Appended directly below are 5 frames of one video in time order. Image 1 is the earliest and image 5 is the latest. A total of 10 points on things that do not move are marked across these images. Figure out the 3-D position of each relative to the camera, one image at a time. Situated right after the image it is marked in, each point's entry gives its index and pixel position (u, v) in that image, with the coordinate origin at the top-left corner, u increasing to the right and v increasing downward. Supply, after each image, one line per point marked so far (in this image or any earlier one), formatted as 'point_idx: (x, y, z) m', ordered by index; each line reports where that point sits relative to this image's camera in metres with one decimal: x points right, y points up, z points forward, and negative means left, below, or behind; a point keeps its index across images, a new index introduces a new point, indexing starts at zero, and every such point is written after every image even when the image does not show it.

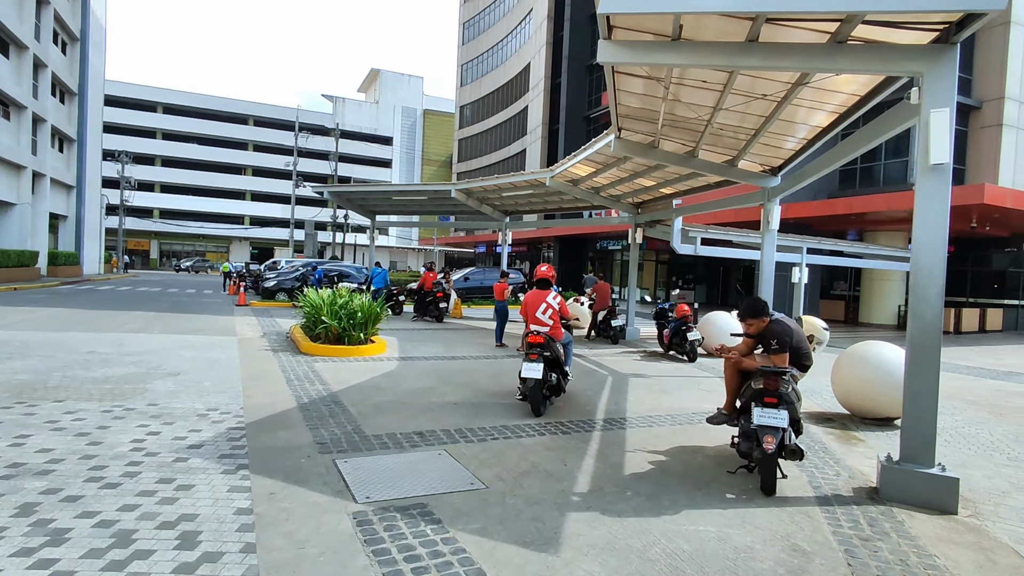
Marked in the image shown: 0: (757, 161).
0: (+4.1, +2.1, +9.6) m
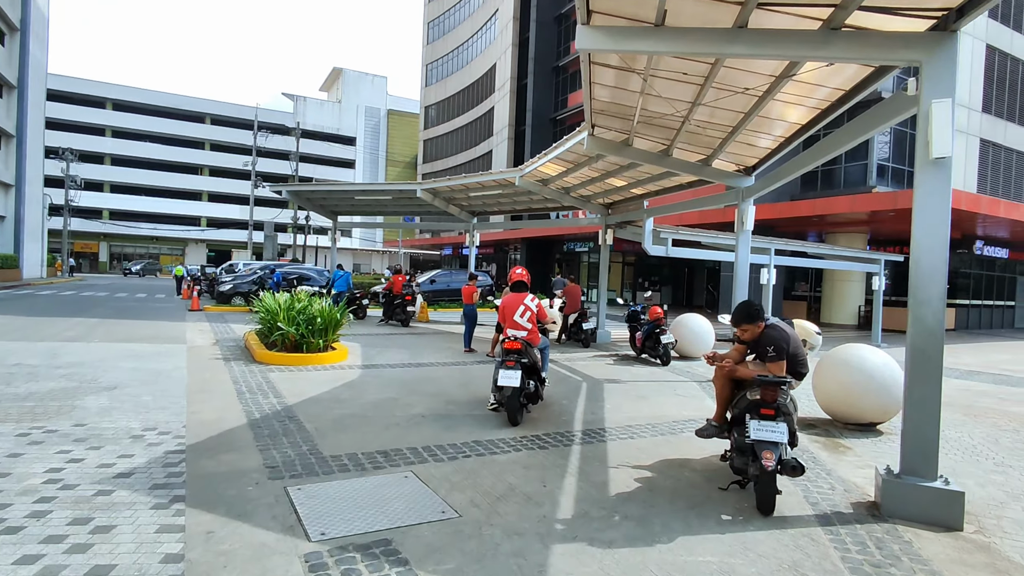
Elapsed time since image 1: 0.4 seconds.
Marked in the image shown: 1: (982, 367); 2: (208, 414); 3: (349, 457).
0: (+3.6, +2.1, +9.4) m
1: (+10.8, -1.8, +13.1) m
2: (-3.2, -1.3, +6.0) m
3: (-1.4, -1.4, +4.8) m
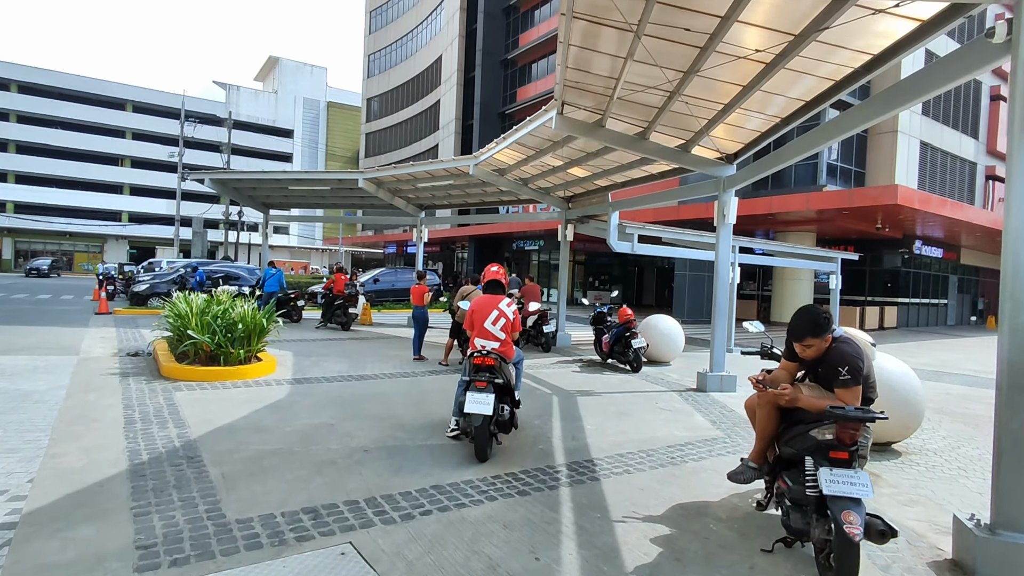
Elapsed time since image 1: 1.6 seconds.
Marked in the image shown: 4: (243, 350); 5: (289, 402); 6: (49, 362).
0: (+3.0, +2.1, +8.5) m
1: (+9.8, -1.8, +13.0) m
2: (-3.4, -1.3, +4.5) m
3: (-1.5, -1.4, +3.5) m
4: (-3.7, -0.9, +7.9) m
5: (-2.6, -1.3, +6.6) m
6: (-7.1, -1.1, +8.8) m
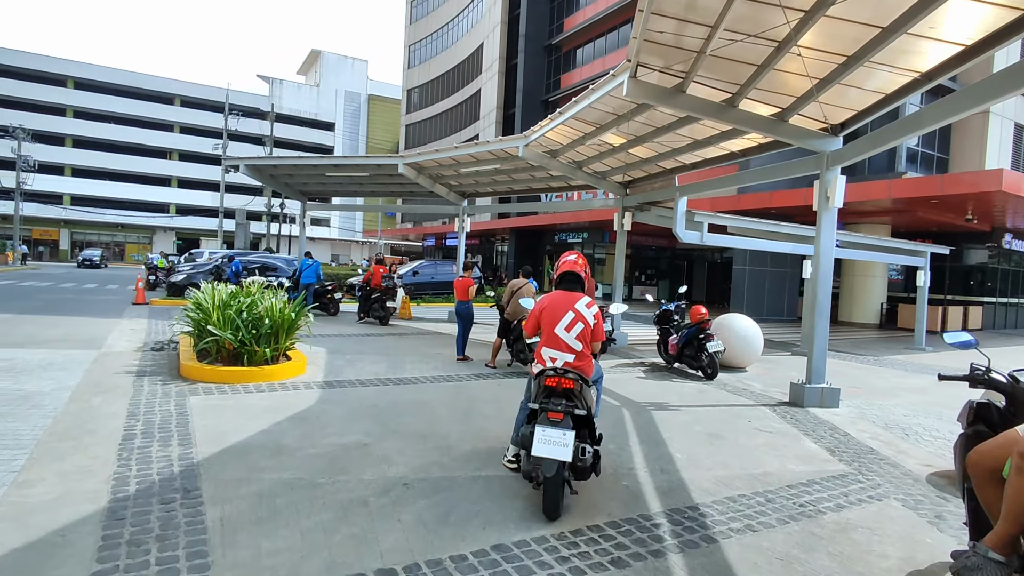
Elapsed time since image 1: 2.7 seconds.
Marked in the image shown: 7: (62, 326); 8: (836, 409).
0: (+3.8, +2.2, +7.2) m
1: (+10.8, -1.7, +11.2) m
2: (-2.9, -1.3, +3.6) m
3: (-1.1, -1.4, +2.5) m
4: (-3.0, -0.7, +7.0) m
5: (-1.9, -1.2, +5.7) m
6: (-6.3, -1.0, +8.1) m
7: (-8.9, -0.8, +11.3) m
8: (+3.9, -1.5, +7.0) m
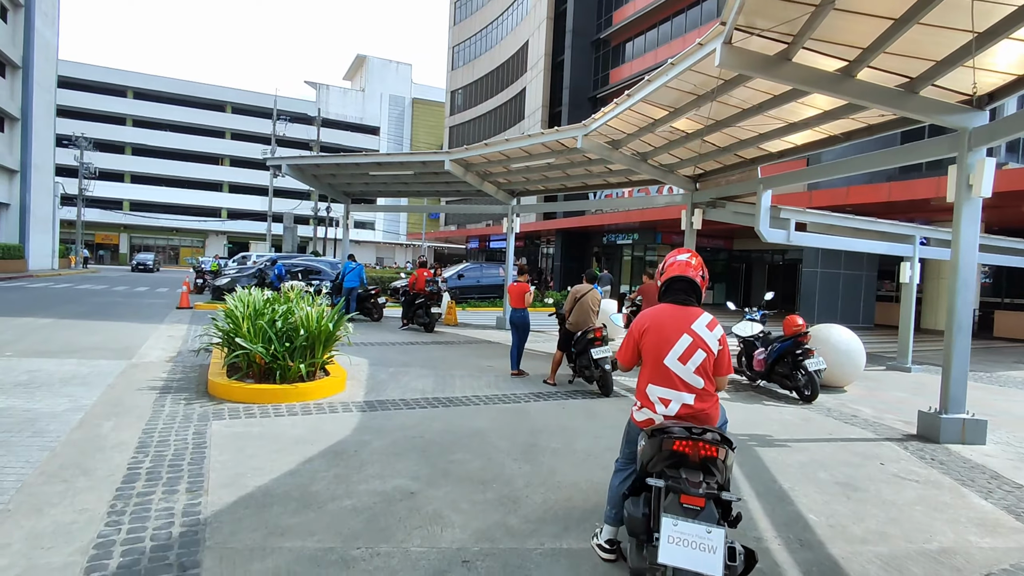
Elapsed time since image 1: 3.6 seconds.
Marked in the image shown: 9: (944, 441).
0: (+4.5, +2.1, +5.9) m
1: (+11.8, -1.9, +9.4) m
2: (-2.5, -1.3, +2.8) m
3: (-0.7, -1.4, +1.5) m
4: (-2.3, -0.8, +6.2) m
5: (-1.3, -1.3, +4.8) m
6: (-5.5, -1.0, +7.5) m
7: (-7.8, -0.8, +10.9) m
8: (+4.6, -1.6, +5.6) m
9: (+4.3, -1.5, +5.7) m
